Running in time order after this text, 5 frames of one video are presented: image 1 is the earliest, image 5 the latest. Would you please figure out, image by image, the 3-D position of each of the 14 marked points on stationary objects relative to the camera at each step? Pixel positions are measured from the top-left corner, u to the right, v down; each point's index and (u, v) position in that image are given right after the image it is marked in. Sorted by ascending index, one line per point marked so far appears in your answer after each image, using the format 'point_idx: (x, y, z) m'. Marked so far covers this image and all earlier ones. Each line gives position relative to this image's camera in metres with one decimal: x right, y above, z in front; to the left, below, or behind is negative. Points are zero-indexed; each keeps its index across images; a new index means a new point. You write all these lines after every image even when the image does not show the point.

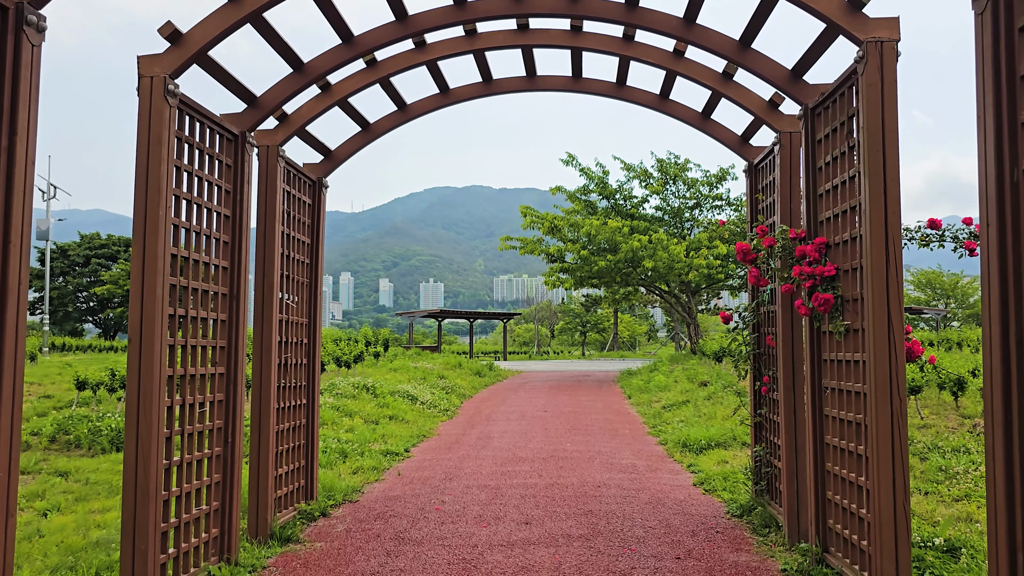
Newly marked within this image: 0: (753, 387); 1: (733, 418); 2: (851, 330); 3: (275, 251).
0: (+1.7, -0.7, +4.5) m
1: (+2.5, -1.5, +7.2) m
2: (+1.6, -0.2, +3.0) m
3: (-1.5, +0.2, +4.1) m
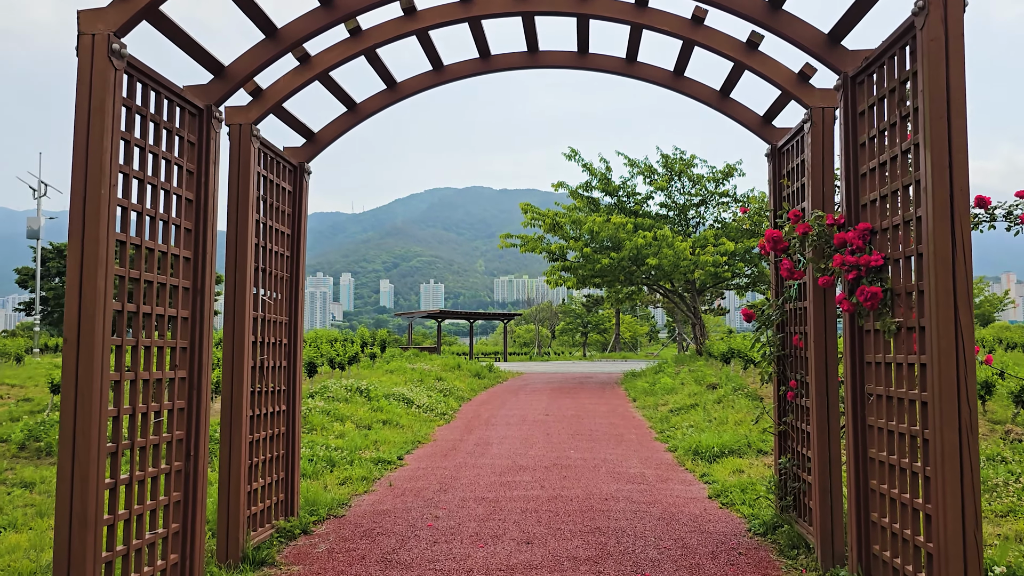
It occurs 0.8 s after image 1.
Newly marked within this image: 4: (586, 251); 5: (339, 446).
0: (+1.7, -0.7, +4.1) m
1: (+2.5, -1.5, +6.7) m
2: (+1.6, -0.2, +2.6) m
3: (-1.5, +0.3, +3.7) m
4: (+1.6, +0.8, +13.7) m
5: (-1.7, -1.6, +6.4) m
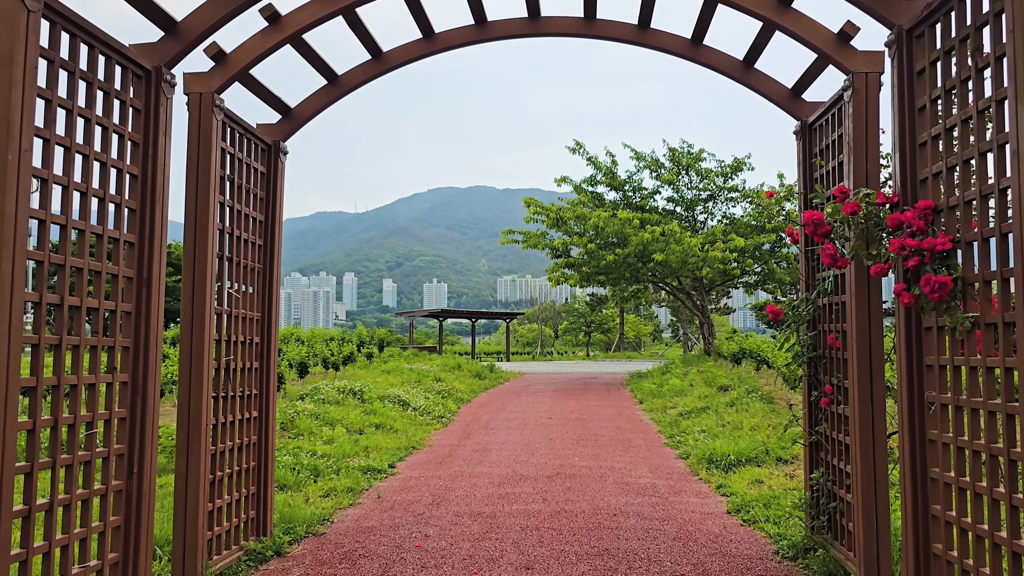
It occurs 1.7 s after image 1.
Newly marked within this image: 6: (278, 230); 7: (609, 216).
0: (+1.7, -0.6, +3.6) m
1: (+2.5, -1.4, +6.3) m
2: (+1.6, -0.1, +2.2) m
3: (-1.5, +0.3, +3.2) m
4: (+1.7, +0.9, +13.2) m
5: (-1.7, -1.5, +5.9) m
6: (-1.5, +0.4, +3.9) m
7: (+2.0, +1.5, +13.2) m
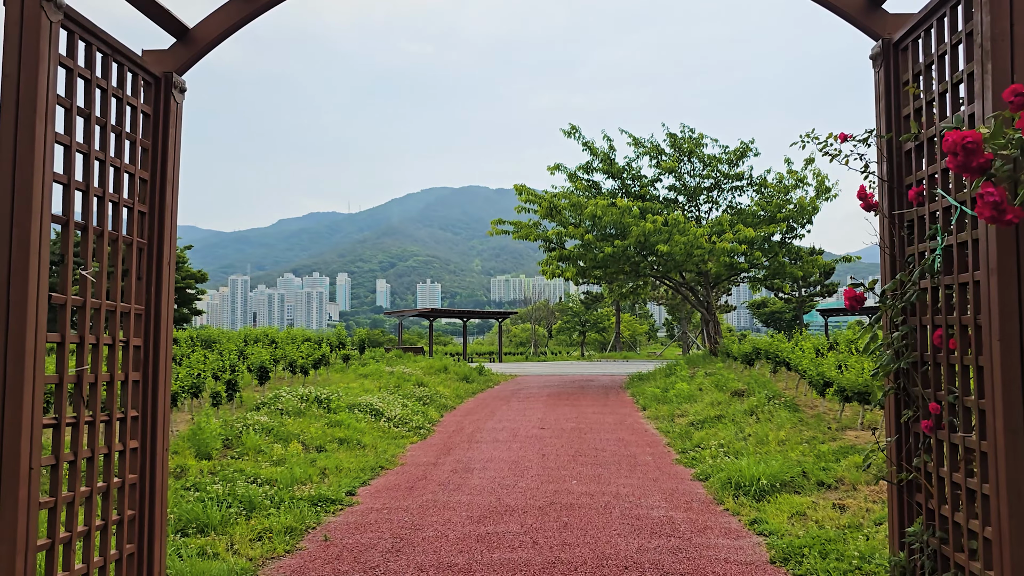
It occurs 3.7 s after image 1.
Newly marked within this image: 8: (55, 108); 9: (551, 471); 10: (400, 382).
0: (+1.6, -0.5, +2.6) m
1: (+2.4, -1.3, +5.3) m
2: (+1.5, 0.0, +1.2) m
3: (-1.6, +0.4, +2.2) m
4: (+1.5, +1.0, +12.2) m
5: (-1.9, -1.5, +4.9) m
6: (-1.6, +0.4, +2.9) m
7: (+1.8, +1.6, +12.2) m
8: (-1.6, +0.7, +2.3) m
9: (+0.3, -1.6, +5.5) m
10: (-1.8, -1.5, +10.3) m
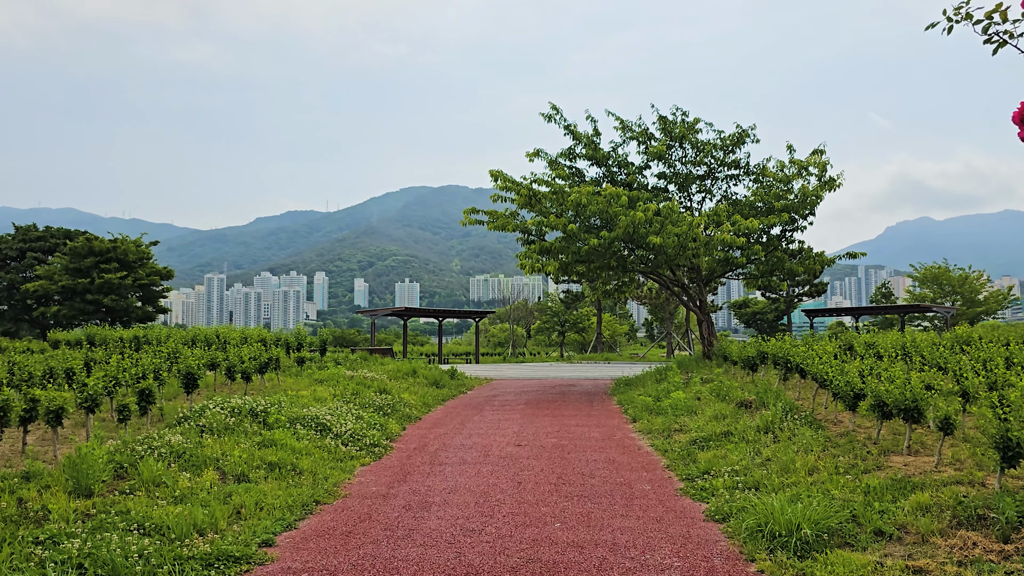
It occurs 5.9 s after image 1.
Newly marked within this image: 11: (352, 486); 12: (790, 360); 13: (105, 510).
0: (+1.5, -0.5, +1.6) m
1: (+2.2, -1.3, +4.3) m
2: (+1.4, 0.0, +0.1) m
3: (-1.8, +0.5, +1.0) m
4: (+1.0, +1.0, +11.2) m
5: (-2.1, -1.4, +3.7) m
6: (-1.7, +0.5, +1.8) m
7: (+1.4, +1.7, +11.2) m
8: (-1.7, +0.7, +1.1) m
9: (+0.1, -1.5, +4.4) m
10: (-2.2, -1.5, +9.2) m
11: (-1.3, -1.6, +5.1) m
12: (+3.3, -0.9, +7.5) m
13: (-2.6, -1.4, +4.0) m
